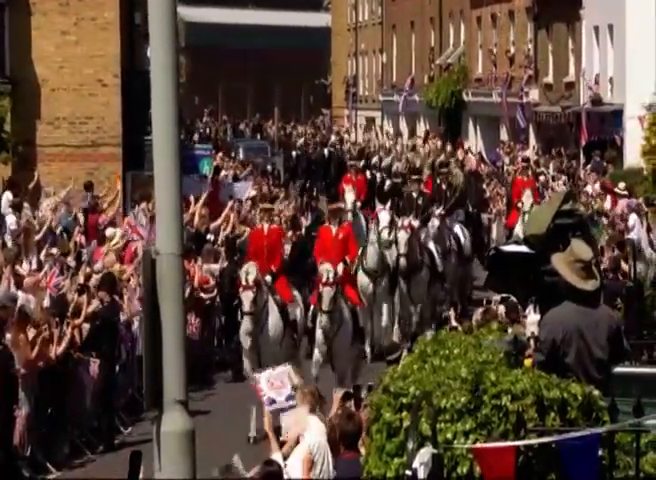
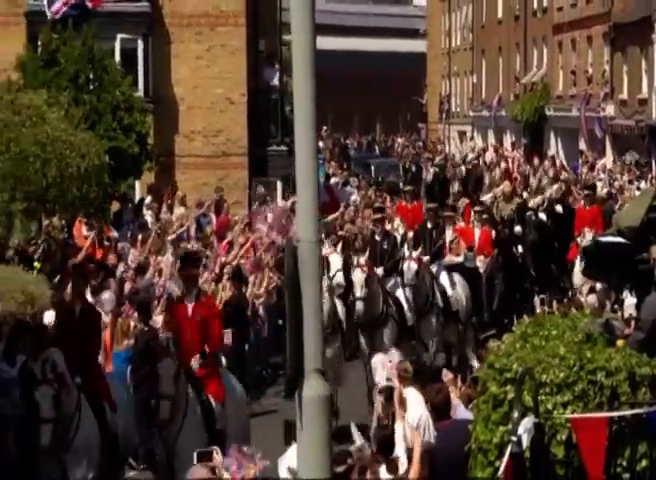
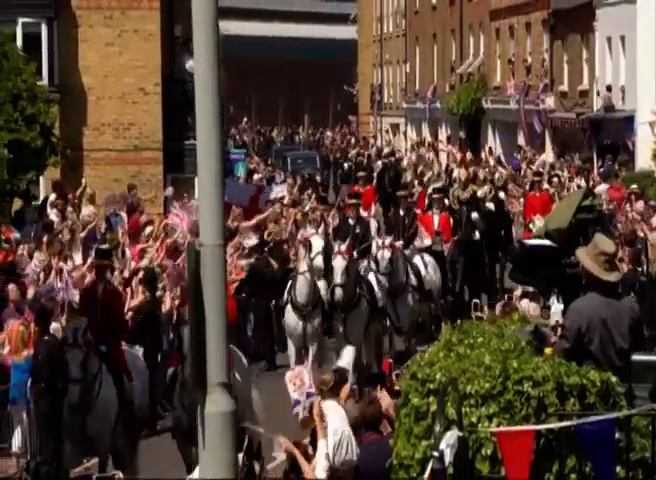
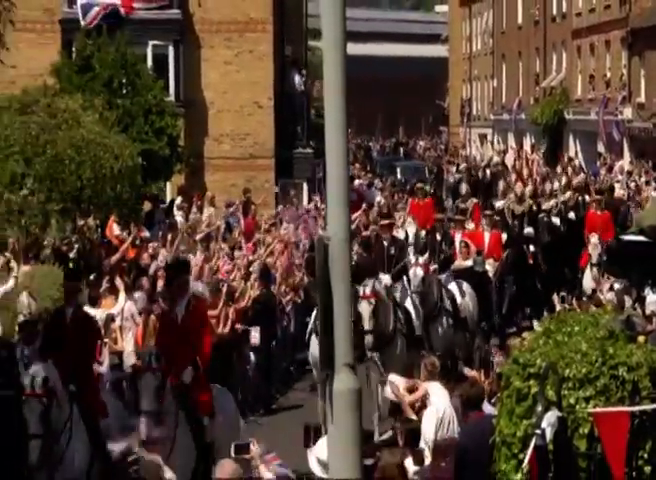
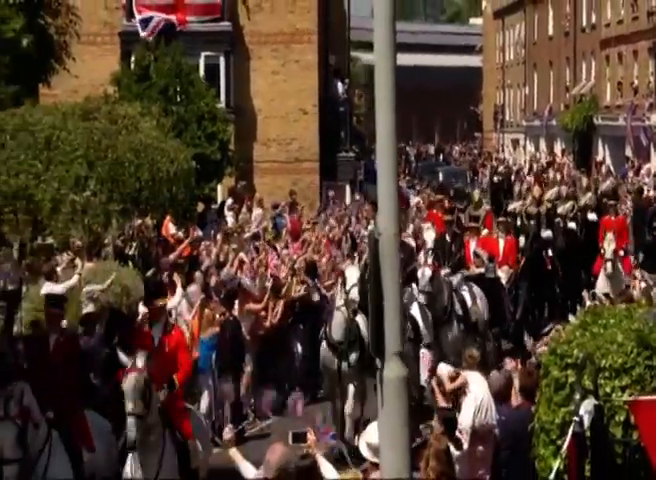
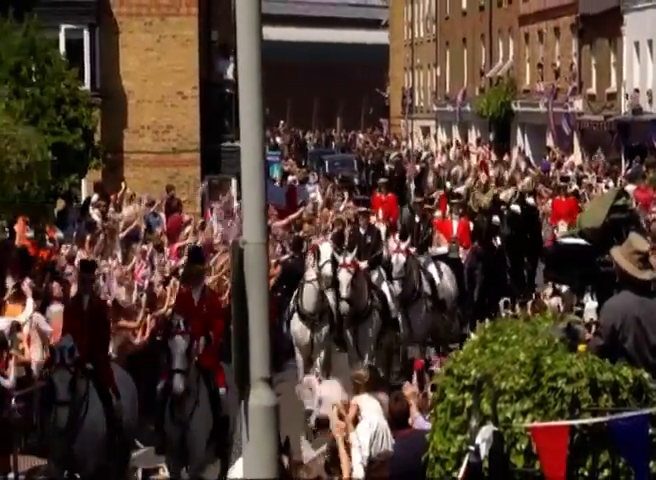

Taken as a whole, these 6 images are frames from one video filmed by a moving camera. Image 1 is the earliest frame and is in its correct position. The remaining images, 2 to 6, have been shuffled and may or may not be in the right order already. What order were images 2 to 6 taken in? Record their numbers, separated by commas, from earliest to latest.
3, 6, 2, 4, 5
